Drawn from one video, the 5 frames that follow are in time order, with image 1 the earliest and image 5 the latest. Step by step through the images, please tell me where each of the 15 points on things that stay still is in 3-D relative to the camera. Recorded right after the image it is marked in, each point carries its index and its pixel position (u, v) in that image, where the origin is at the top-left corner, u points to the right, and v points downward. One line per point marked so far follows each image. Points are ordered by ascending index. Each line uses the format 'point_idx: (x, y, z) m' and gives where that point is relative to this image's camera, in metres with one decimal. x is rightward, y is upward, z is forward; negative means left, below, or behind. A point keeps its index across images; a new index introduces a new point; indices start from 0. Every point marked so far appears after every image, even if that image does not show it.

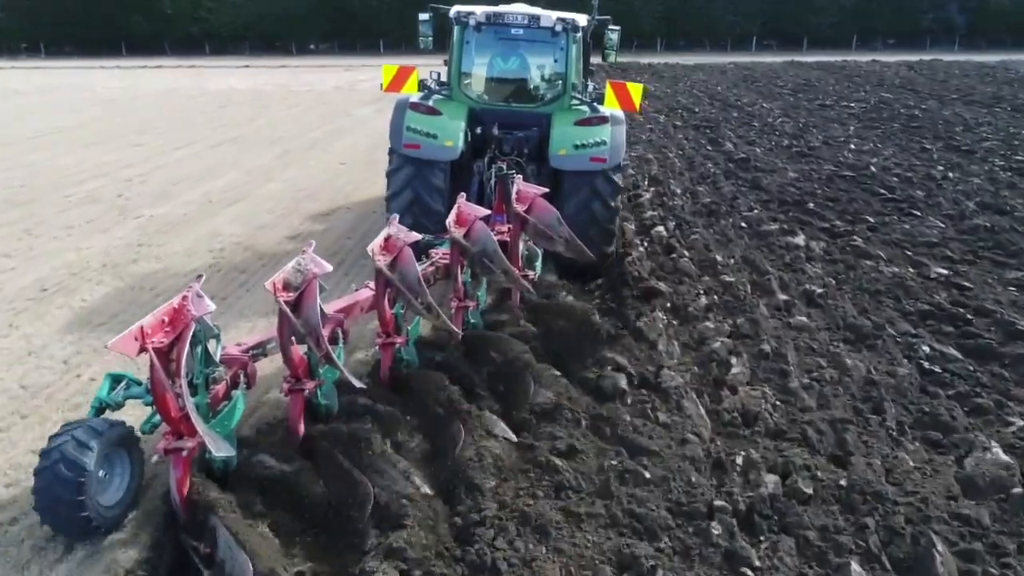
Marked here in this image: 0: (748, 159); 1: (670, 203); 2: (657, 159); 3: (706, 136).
0: (+2.2, +1.2, +10.5) m
1: (+1.2, +0.6, +8.3) m
2: (+1.4, +1.2, +10.7) m
3: (+2.1, +1.7, +12.6) m
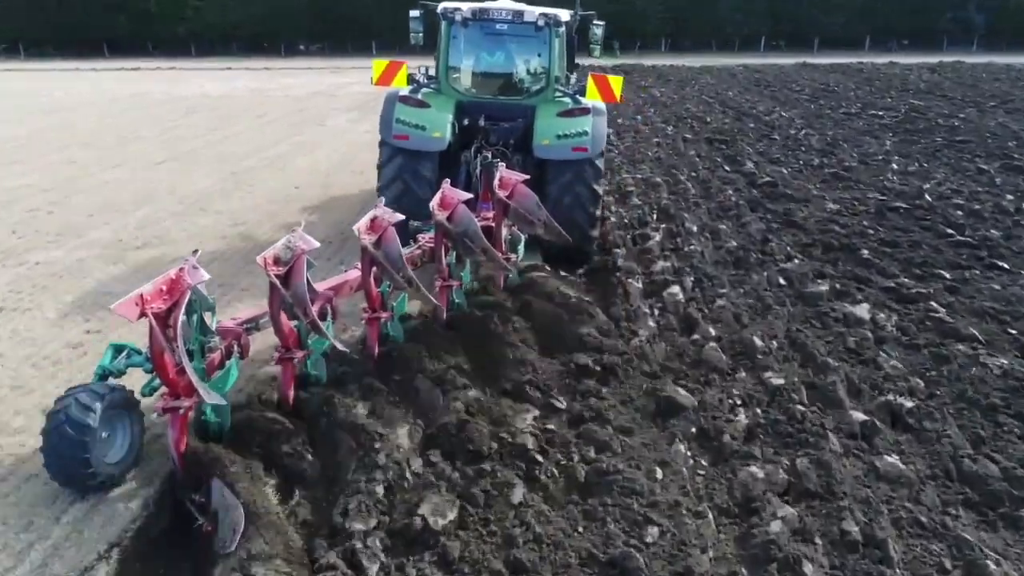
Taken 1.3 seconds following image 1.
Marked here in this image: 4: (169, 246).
0: (+2.0, +0.8, +8.9) m
1: (+1.0, +0.2, +6.6) m
2: (+1.2, +0.8, +9.0) m
3: (+2.0, +1.3, +10.9) m
4: (-2.2, +0.3, +7.2) m
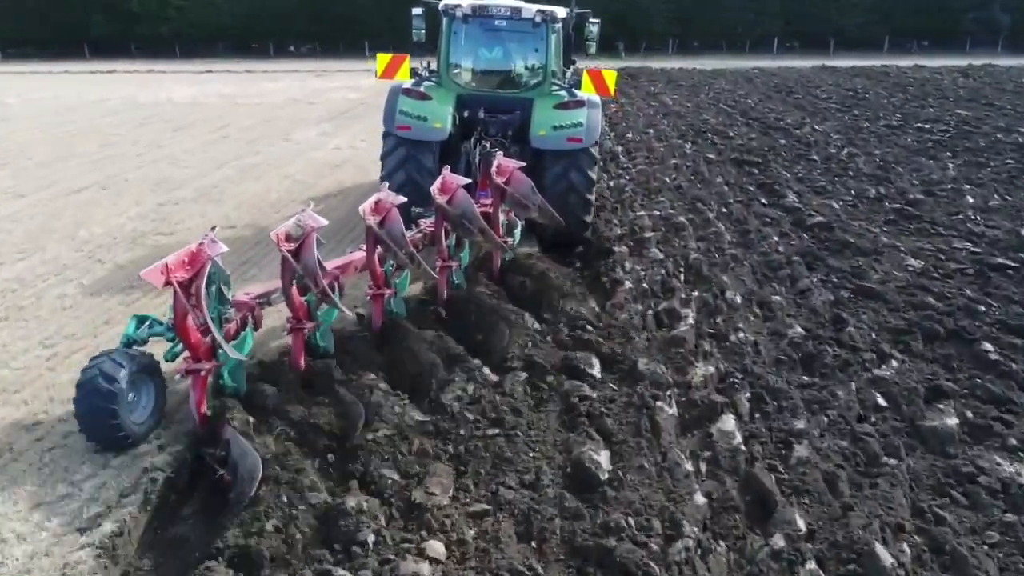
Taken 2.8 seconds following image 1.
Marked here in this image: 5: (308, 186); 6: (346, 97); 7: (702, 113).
0: (+2.0, +0.4, +7.0) m
1: (+0.9, -0.2, +4.8) m
2: (+1.1, +0.4, +7.2) m
3: (+1.9, +0.9, +9.1) m
4: (-2.2, -0.2, +5.4) m
5: (-1.7, +0.8, +9.5) m
6: (-2.7, +3.1, +18.7) m
7: (+2.5, +2.3, +14.9) m
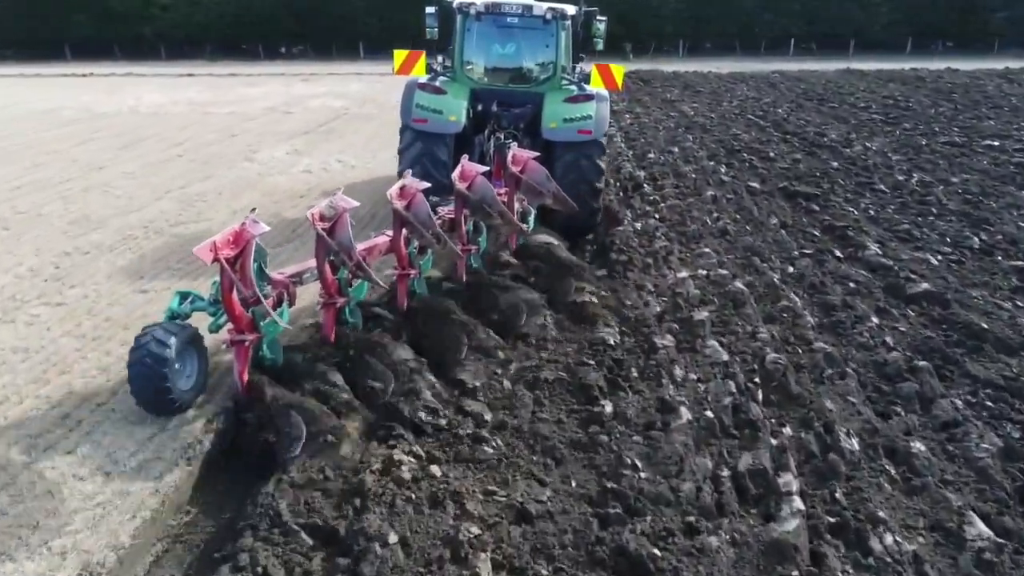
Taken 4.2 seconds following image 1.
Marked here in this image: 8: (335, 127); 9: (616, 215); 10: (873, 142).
0: (+2.0, 0.0, +5.2) m
1: (+0.9, -0.6, +3.0) m
2: (+1.1, 0.0, +5.3) m
3: (+1.9, +0.4, +7.2) m
4: (-2.3, -0.6, +3.5) m
5: (-1.7, +0.4, +7.6) m
6: (-2.7, +2.7, +16.8) m
7: (+2.5, +1.8, +13.0) m
8: (-2.2, +2.0, +14.1) m
9: (+0.7, +0.5, +7.3) m
10: (+3.6, +1.5, +11.5) m
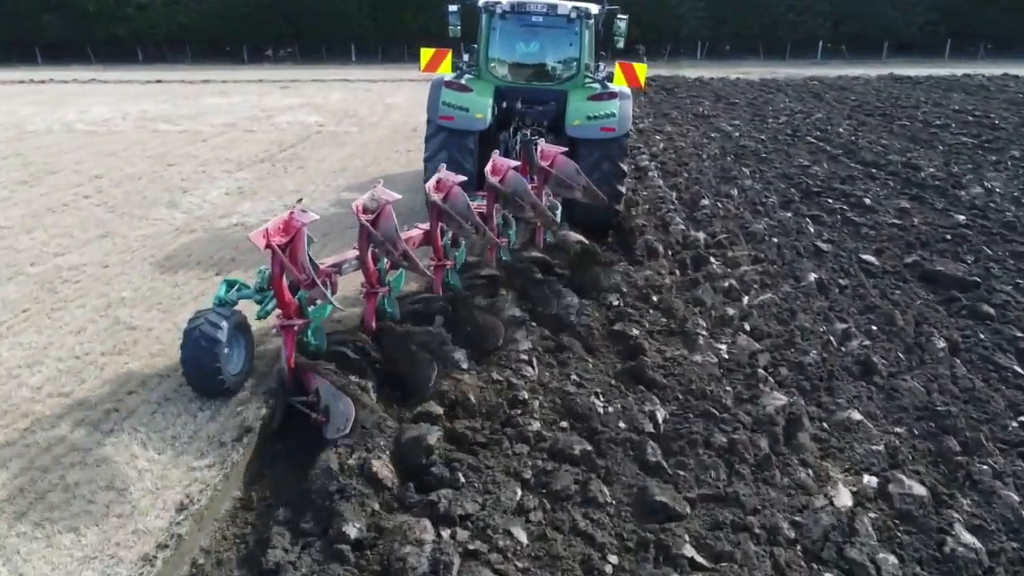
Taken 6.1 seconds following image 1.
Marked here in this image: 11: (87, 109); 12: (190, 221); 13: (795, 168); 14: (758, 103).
0: (+2.0, -0.7, +2.5) m
1: (+0.9, -1.2, +0.3) m
2: (+1.2, -0.7, +2.7) m
3: (+2.0, -0.2, +4.6) m
4: (-2.2, -1.2, +0.9) m
5: (-1.7, -0.2, +5.0) m
6: (-2.6, +2.0, +14.2) m
7: (+2.5, +1.2, +10.4) m
8: (-2.1, +1.4, +11.4) m
9: (+0.7, -0.2, +4.6) m
10: (+3.7, +0.8, +8.8) m
11: (-6.2, +2.7, +16.8) m
12: (-2.2, +0.5, +7.8) m
13: (+2.4, +1.0, +9.6) m
14: (+3.5, +2.6, +16.0) m
